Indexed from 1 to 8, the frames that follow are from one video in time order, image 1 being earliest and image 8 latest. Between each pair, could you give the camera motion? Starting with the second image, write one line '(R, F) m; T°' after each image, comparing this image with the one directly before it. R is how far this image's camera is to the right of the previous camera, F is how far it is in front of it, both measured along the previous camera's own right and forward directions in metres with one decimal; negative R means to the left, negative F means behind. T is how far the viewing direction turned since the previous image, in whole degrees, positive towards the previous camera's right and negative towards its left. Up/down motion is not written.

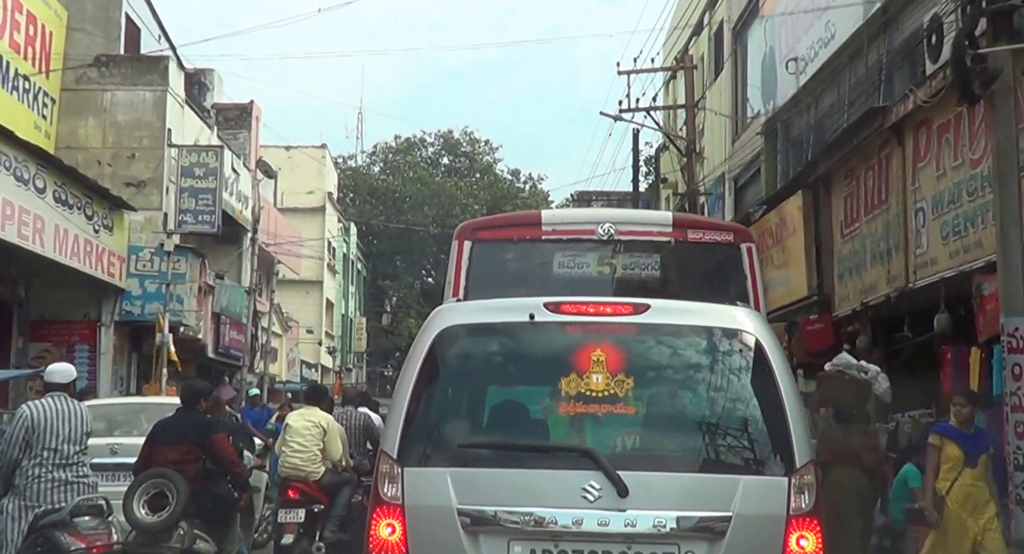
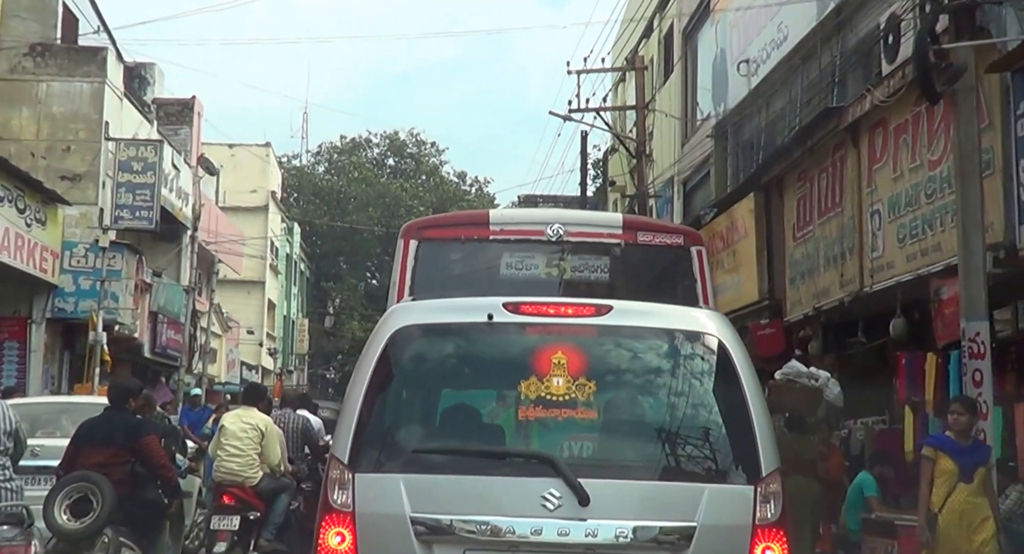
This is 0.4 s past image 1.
(0.0, +0.4) m; +2°
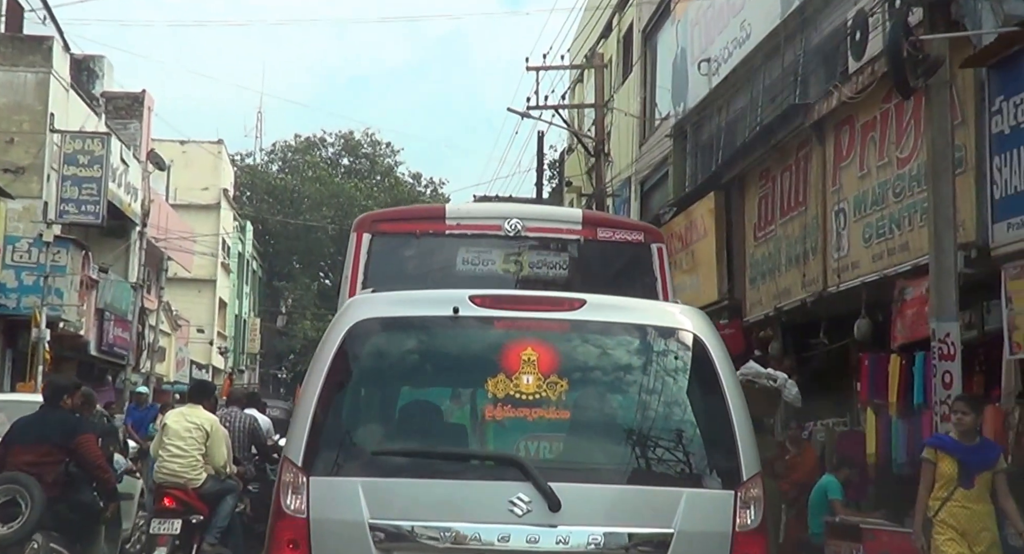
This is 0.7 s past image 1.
(0.0, +0.3) m; +2°
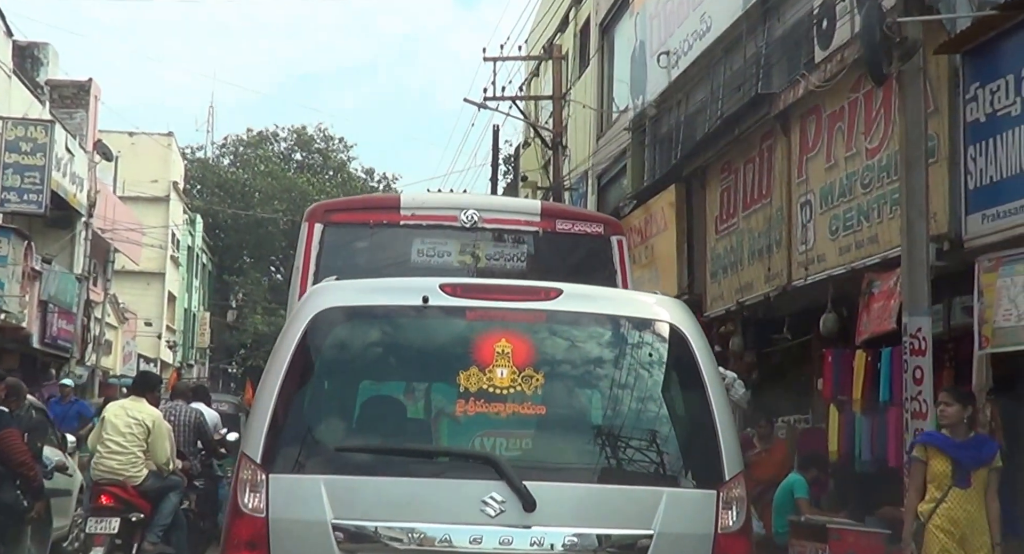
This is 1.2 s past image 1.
(0.0, +0.3) m; +2°
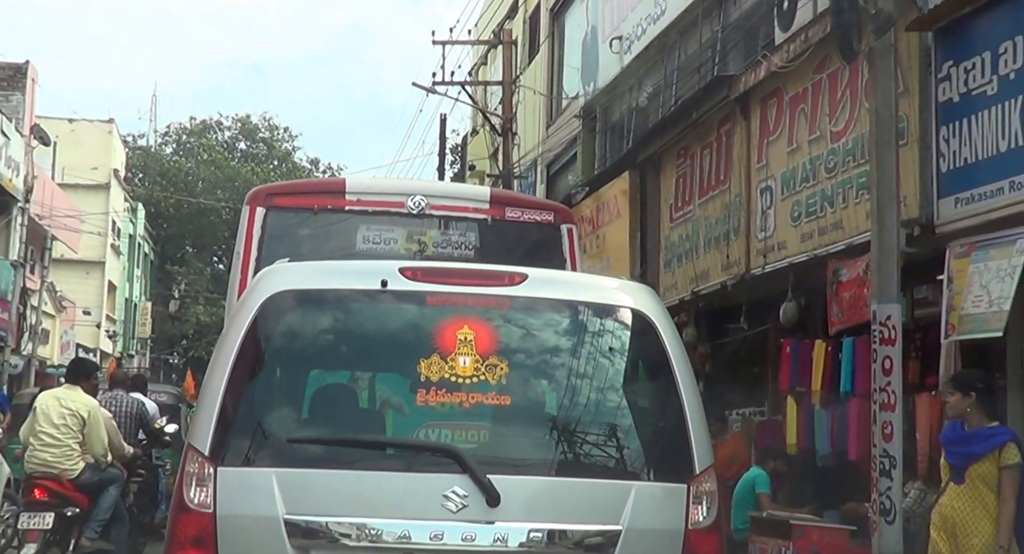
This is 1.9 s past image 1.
(0.0, +0.4) m; +2°
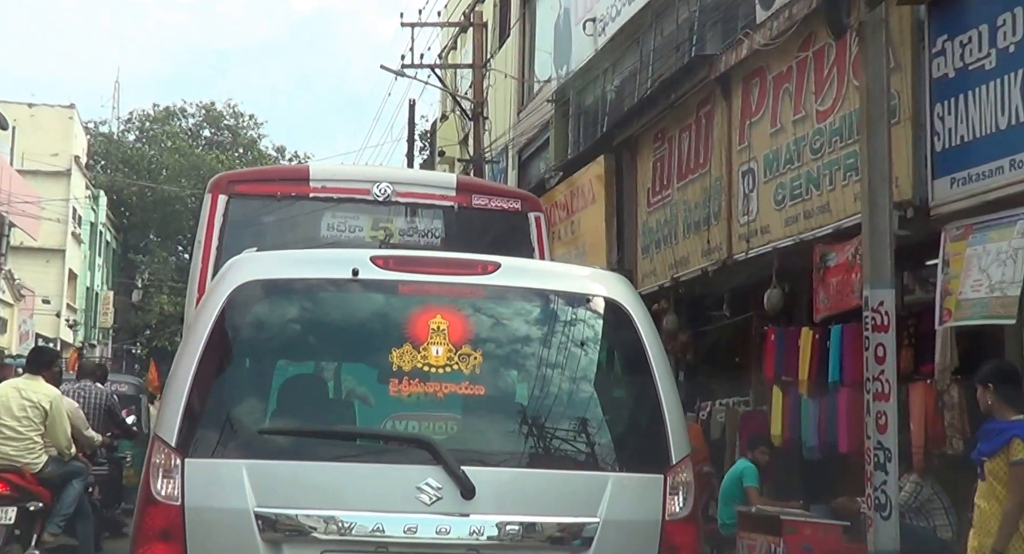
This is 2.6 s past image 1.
(-0.1, +0.4) m; +1°
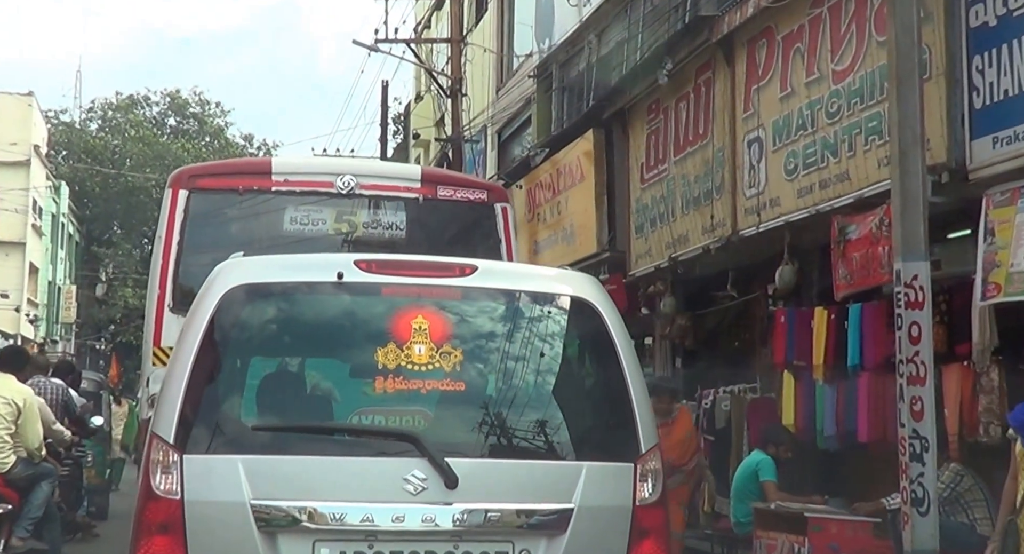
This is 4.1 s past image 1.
(-0.1, +0.7) m; +1°
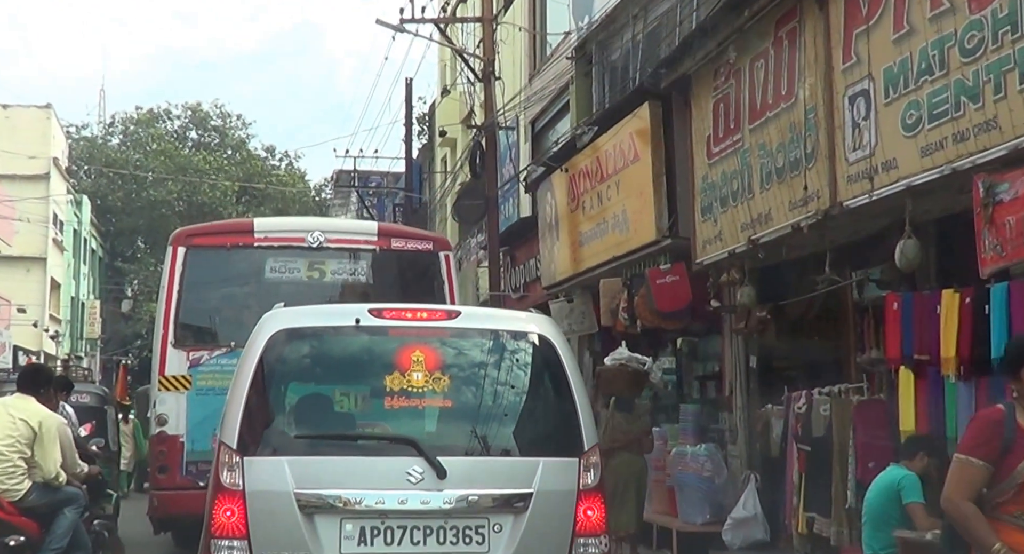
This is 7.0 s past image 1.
(-0.3, +1.5) m; -1°
